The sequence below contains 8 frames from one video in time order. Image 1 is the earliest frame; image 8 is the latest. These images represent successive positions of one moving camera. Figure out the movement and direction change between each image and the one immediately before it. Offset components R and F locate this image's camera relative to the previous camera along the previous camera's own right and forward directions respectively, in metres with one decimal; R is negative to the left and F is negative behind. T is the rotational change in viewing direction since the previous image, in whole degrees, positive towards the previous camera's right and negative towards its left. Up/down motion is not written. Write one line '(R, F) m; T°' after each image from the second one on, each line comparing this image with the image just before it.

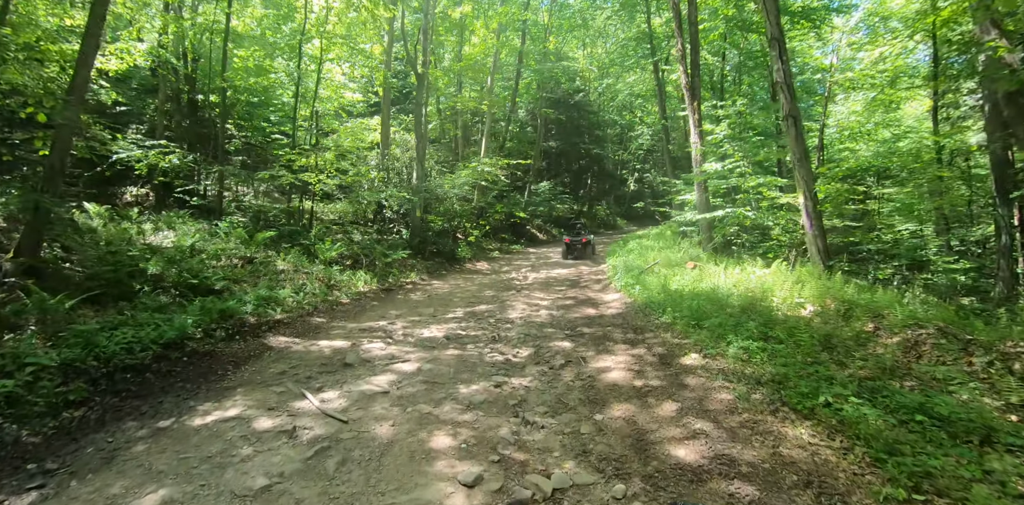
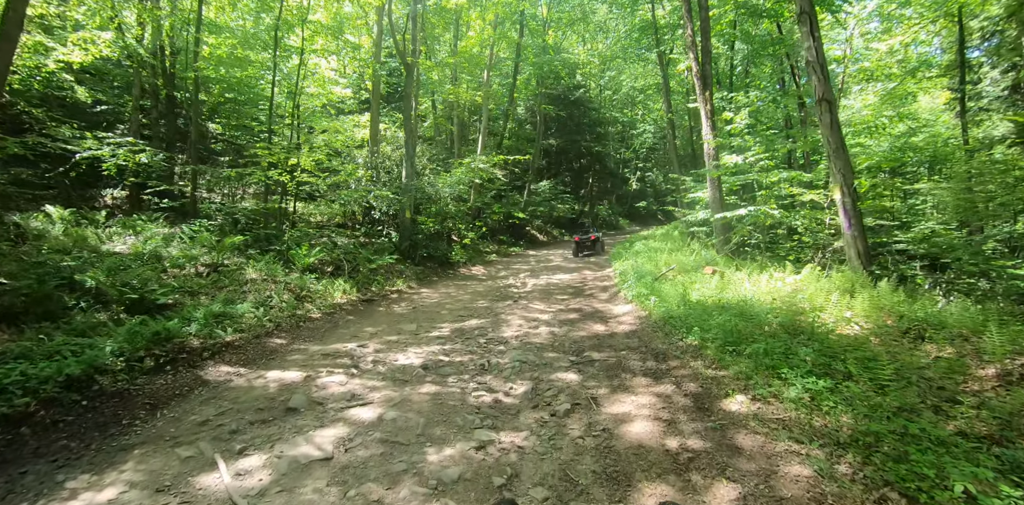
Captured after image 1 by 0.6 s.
(+0.1, +1.3) m; 0°
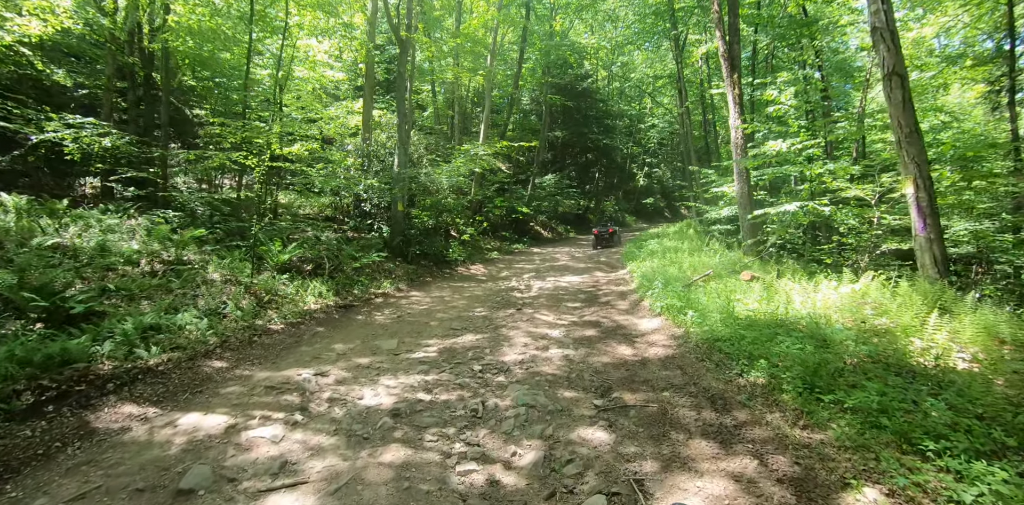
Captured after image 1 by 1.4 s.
(0.0, +1.6) m; 0°
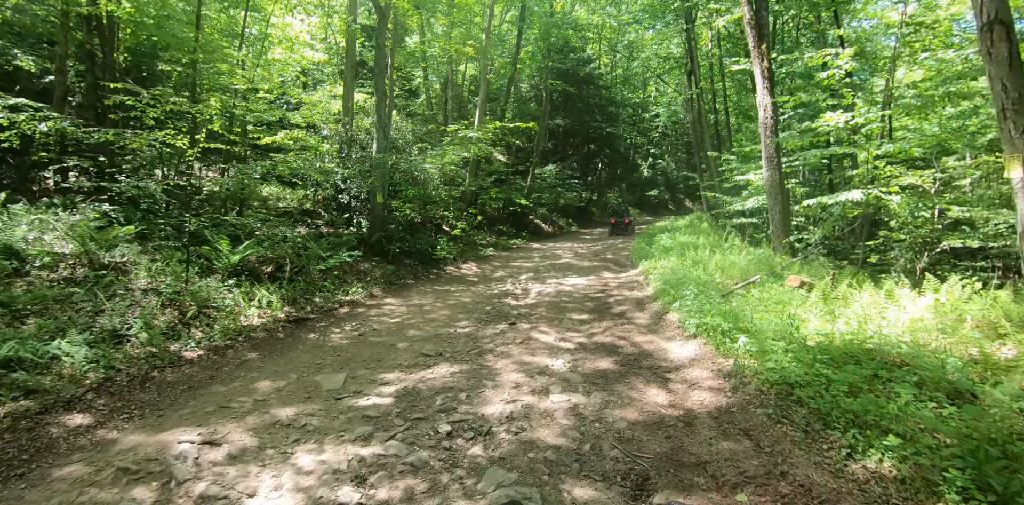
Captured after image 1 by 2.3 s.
(+0.1, +1.8) m; 0°
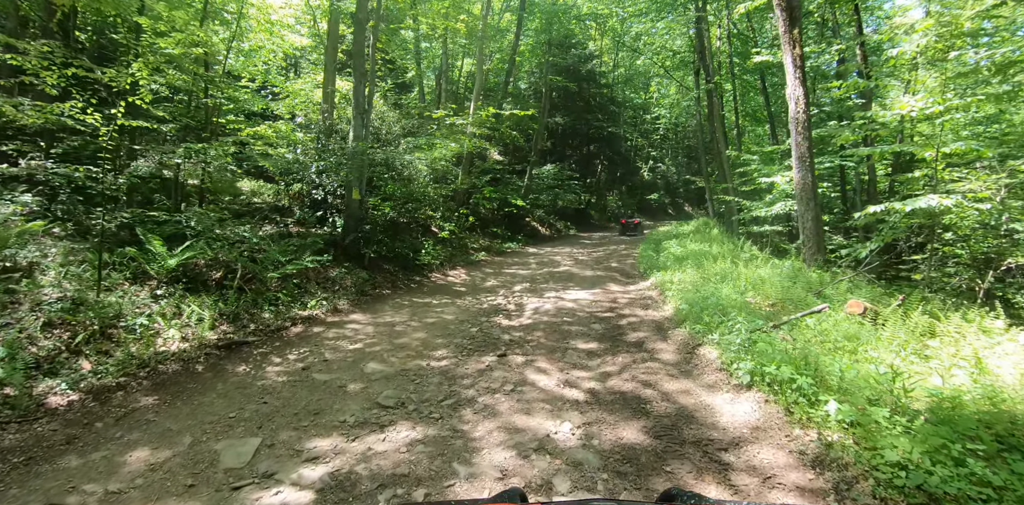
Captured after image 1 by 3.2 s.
(0.0, +1.5) m; +1°
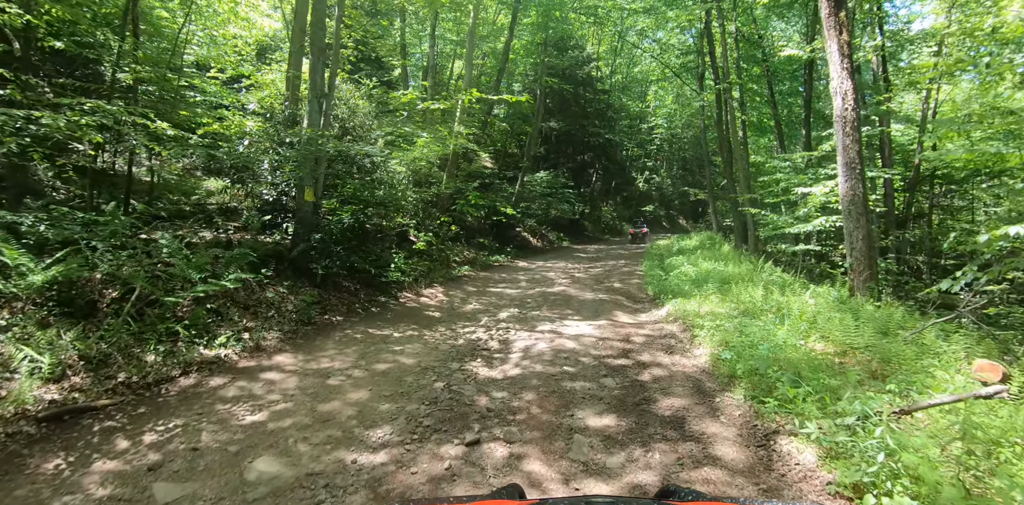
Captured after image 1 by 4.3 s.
(+0.1, +1.9) m; +1°
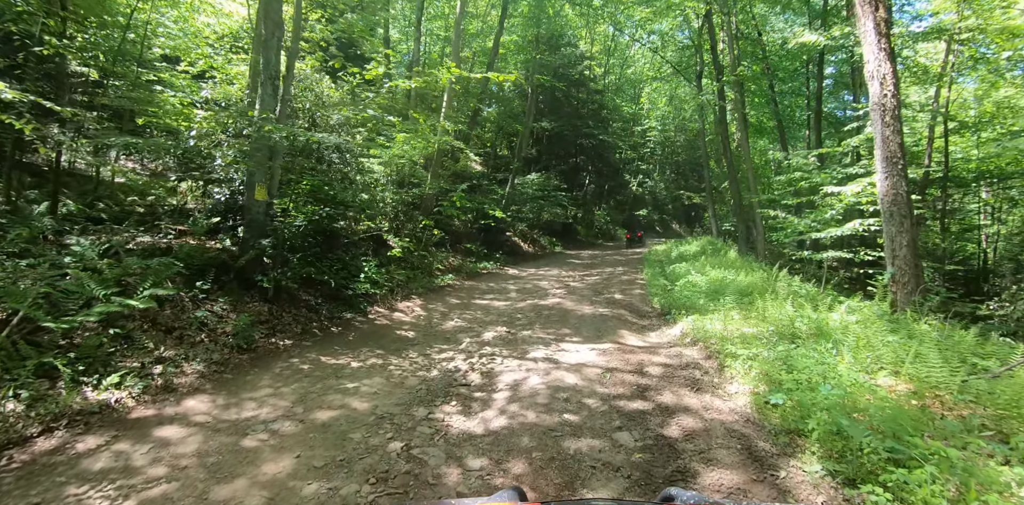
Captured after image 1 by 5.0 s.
(+0.1, +1.2) m; +1°
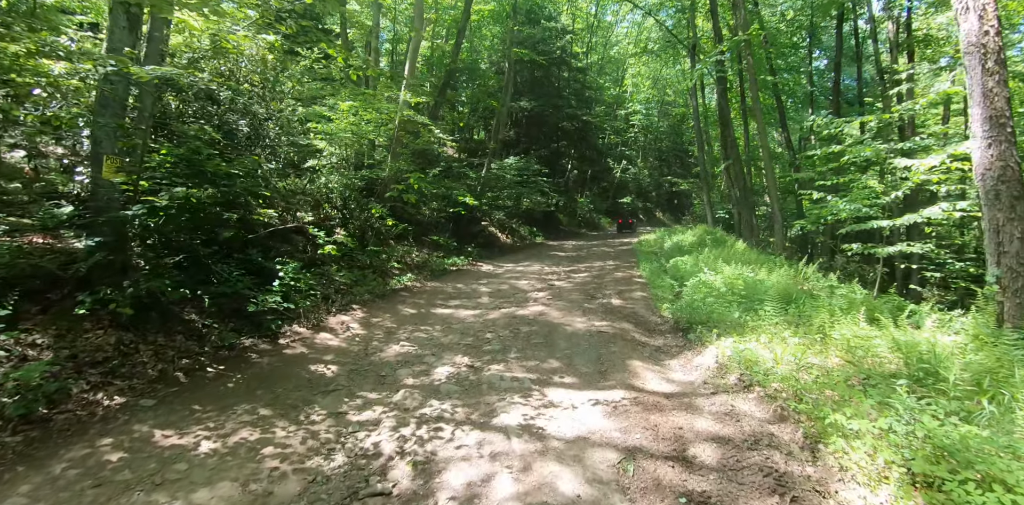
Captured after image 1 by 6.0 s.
(+0.2, +2.0) m; +2°
